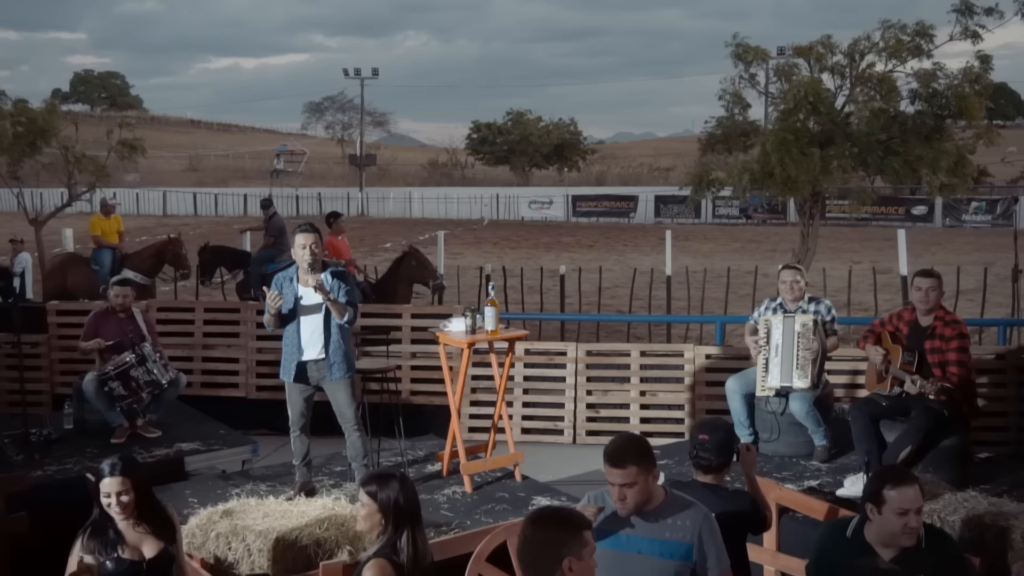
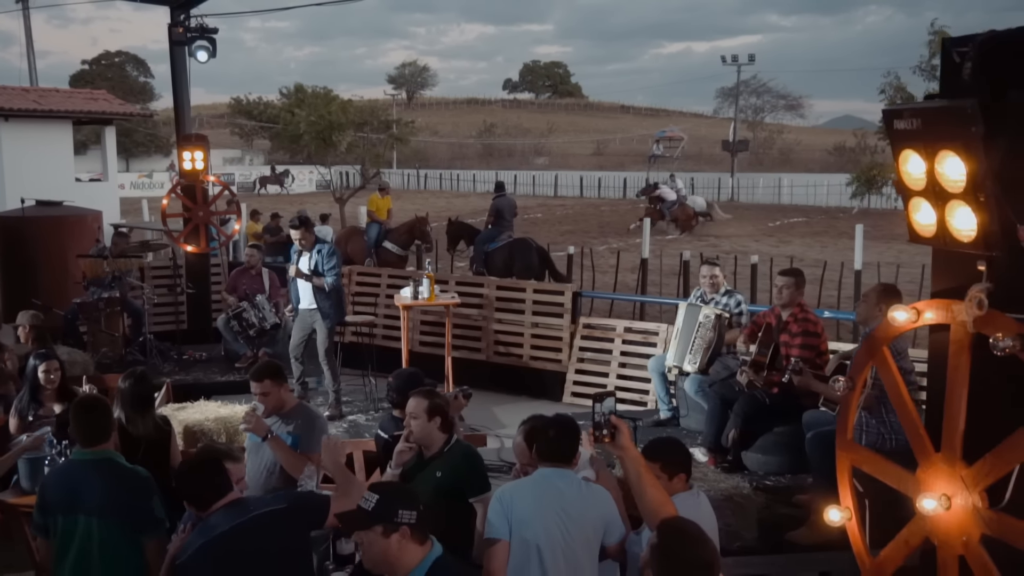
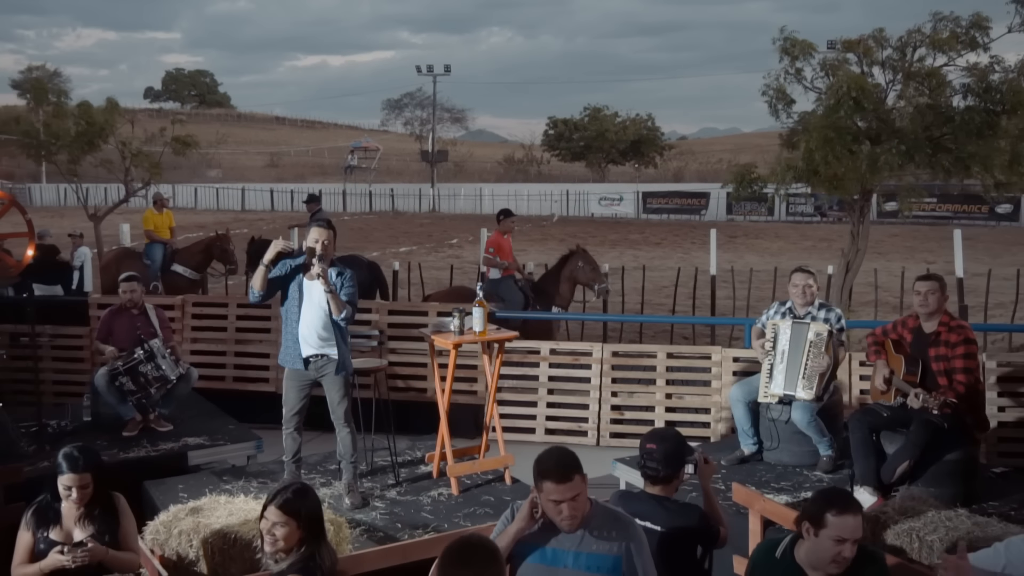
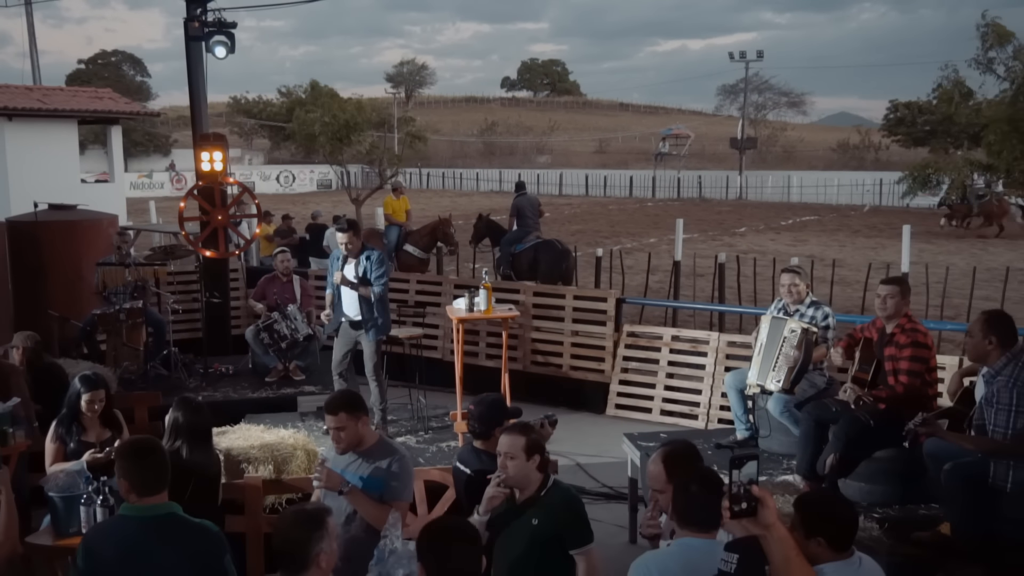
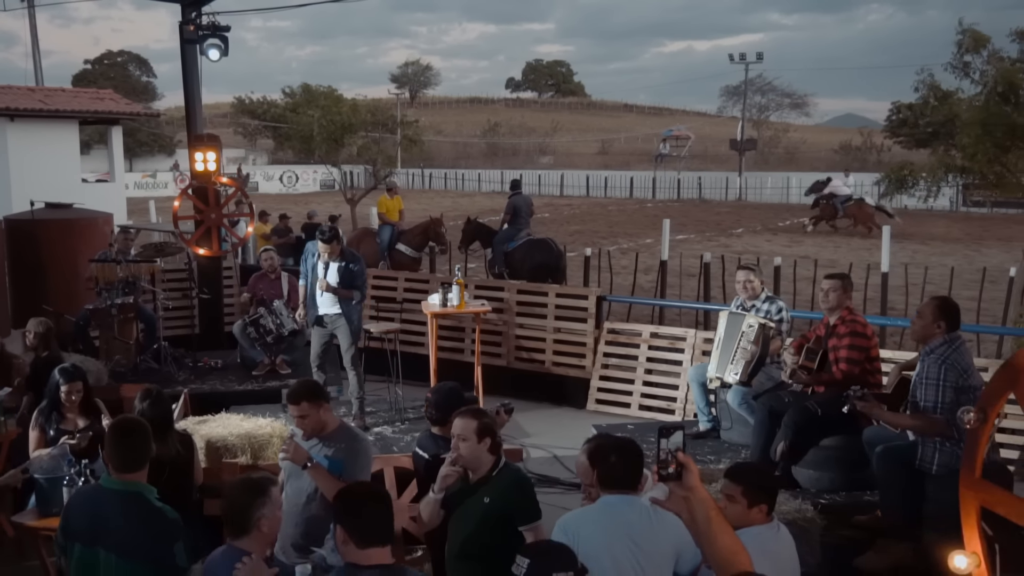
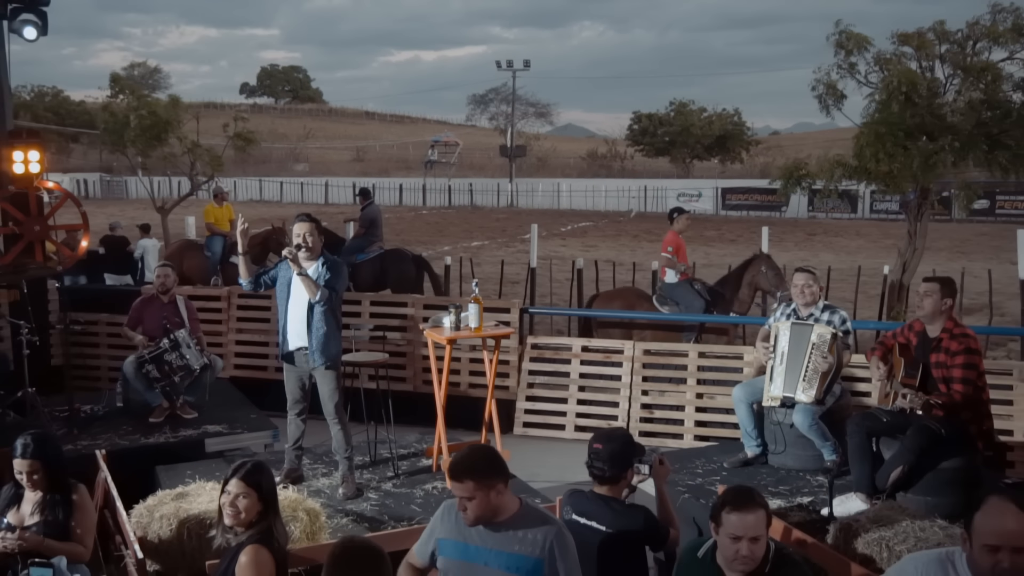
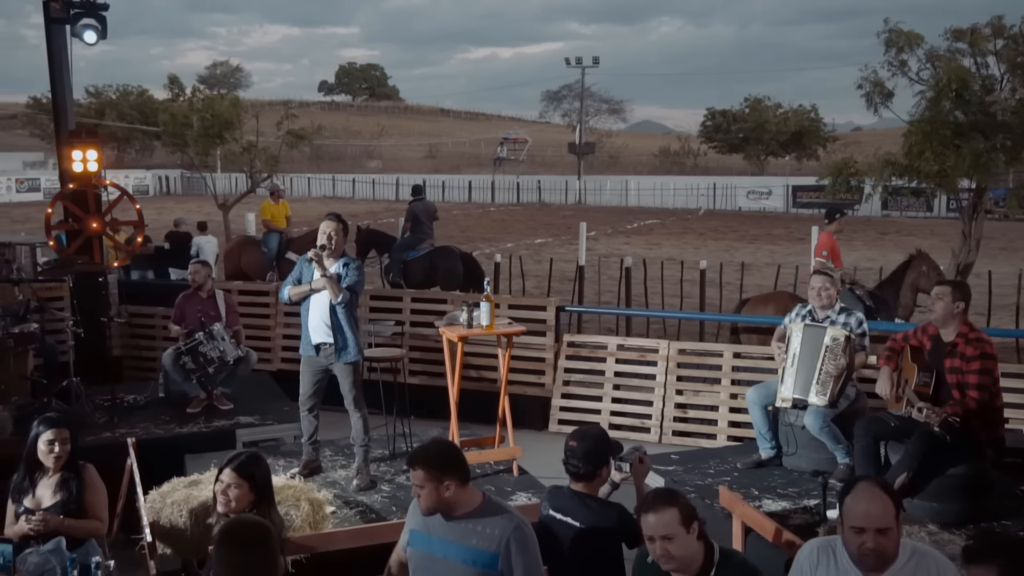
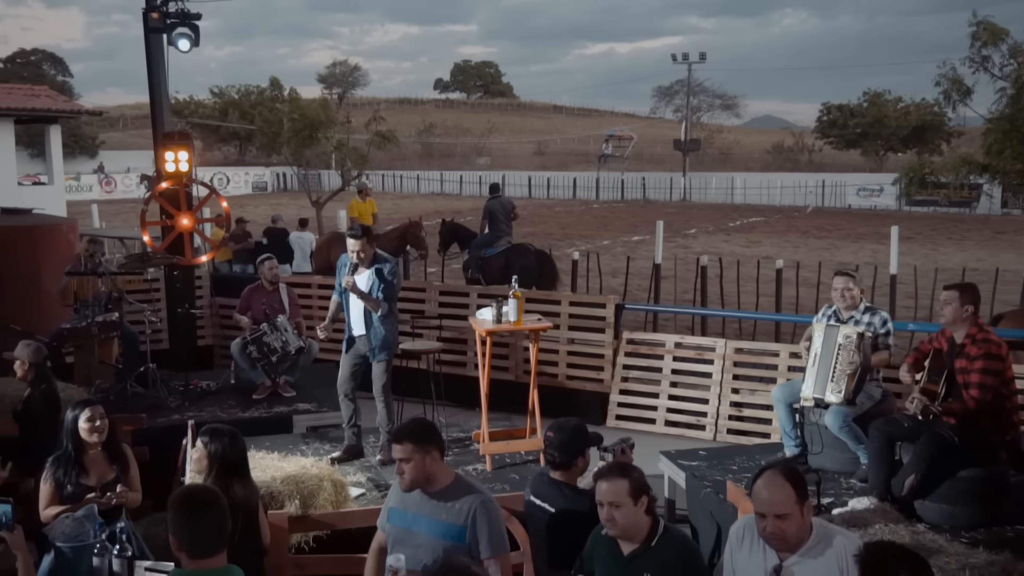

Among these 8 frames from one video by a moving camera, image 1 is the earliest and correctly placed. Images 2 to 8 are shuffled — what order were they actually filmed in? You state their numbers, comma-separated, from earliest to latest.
3, 6, 7, 8, 4, 5, 2
